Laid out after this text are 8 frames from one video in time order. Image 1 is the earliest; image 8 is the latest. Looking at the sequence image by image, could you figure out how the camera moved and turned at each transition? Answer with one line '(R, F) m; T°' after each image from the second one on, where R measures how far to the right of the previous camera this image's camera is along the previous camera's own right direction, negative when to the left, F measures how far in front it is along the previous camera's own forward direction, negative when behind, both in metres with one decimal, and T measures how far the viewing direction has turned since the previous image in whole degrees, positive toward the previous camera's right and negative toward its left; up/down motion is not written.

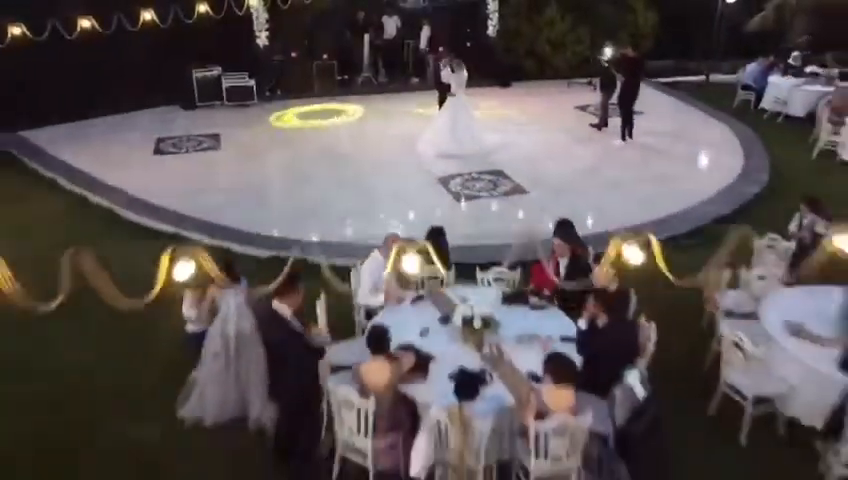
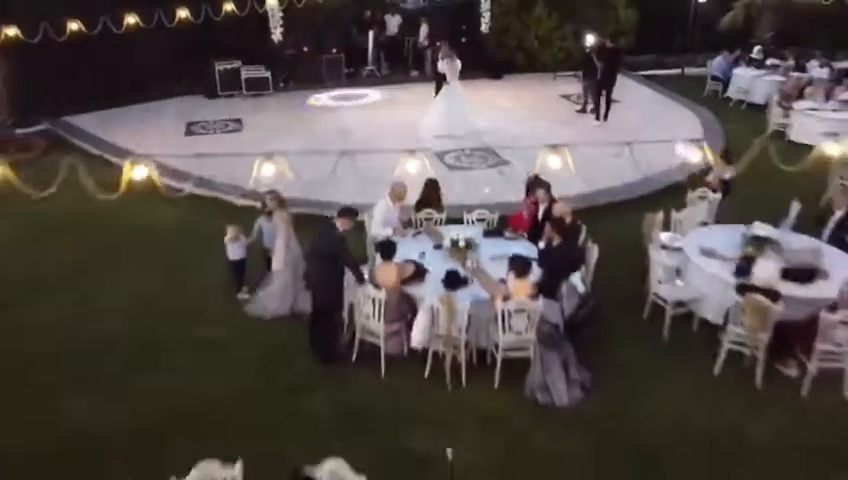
(0.0, -1.6) m; 0°
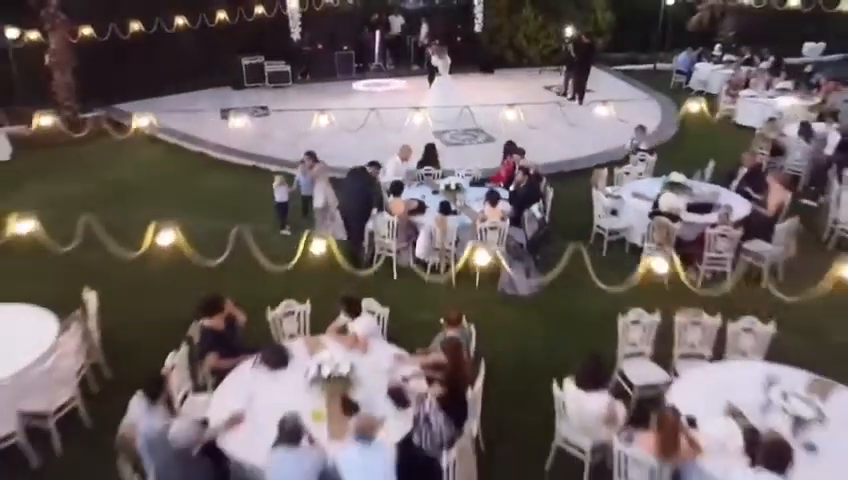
(0.0, -2.4) m; 0°
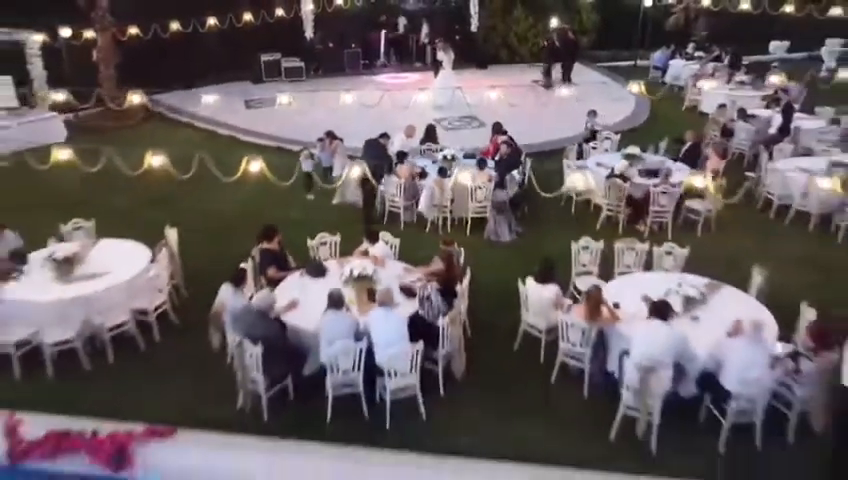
(0.0, -2.1) m; 0°
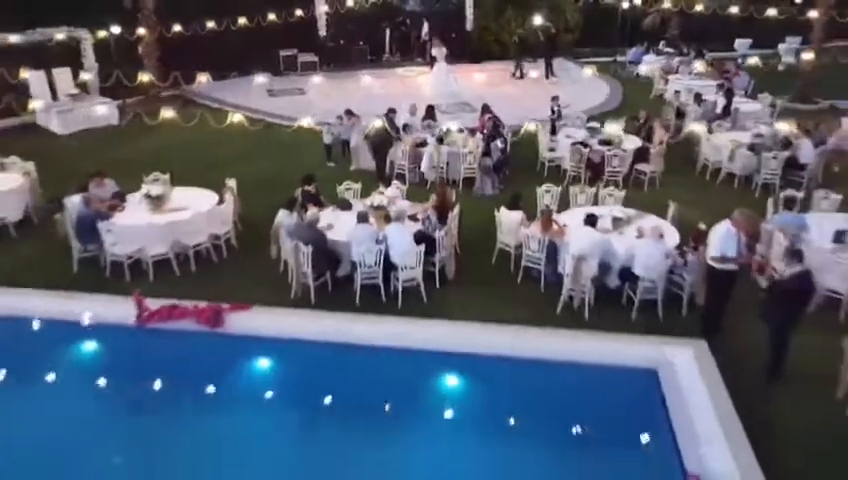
(0.0, -2.6) m; 0°
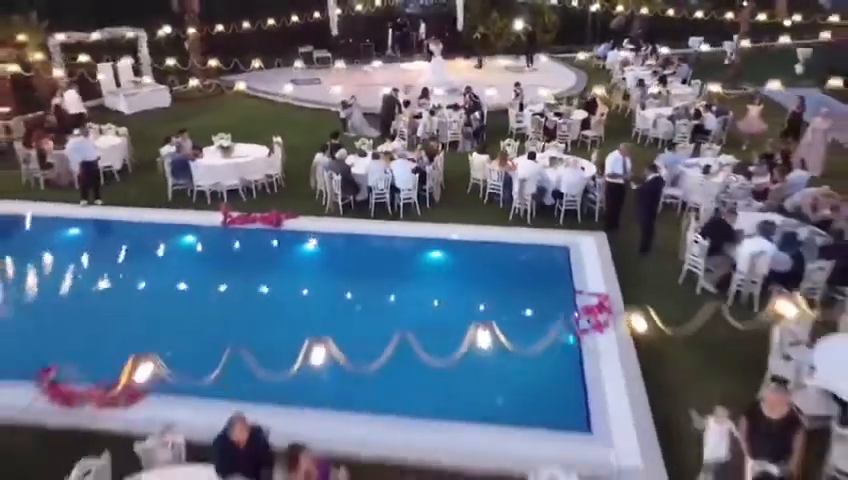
(+0.1, -4.1) m; 0°
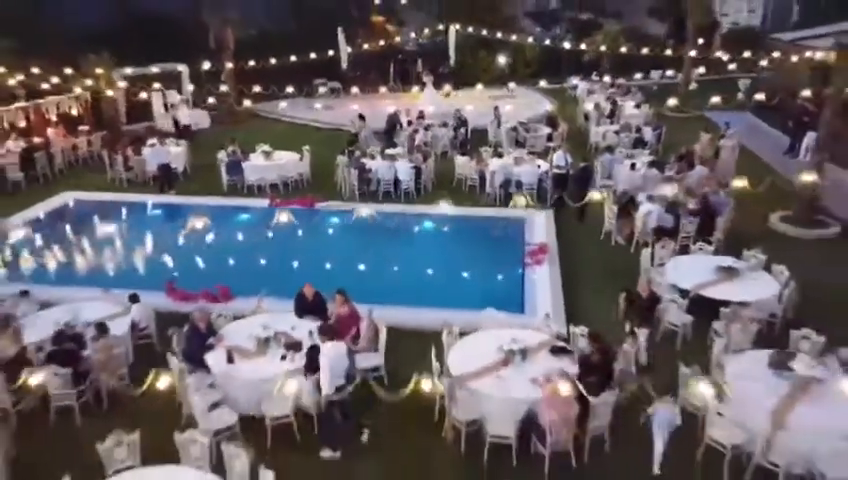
(+0.1, -4.2) m; 0°
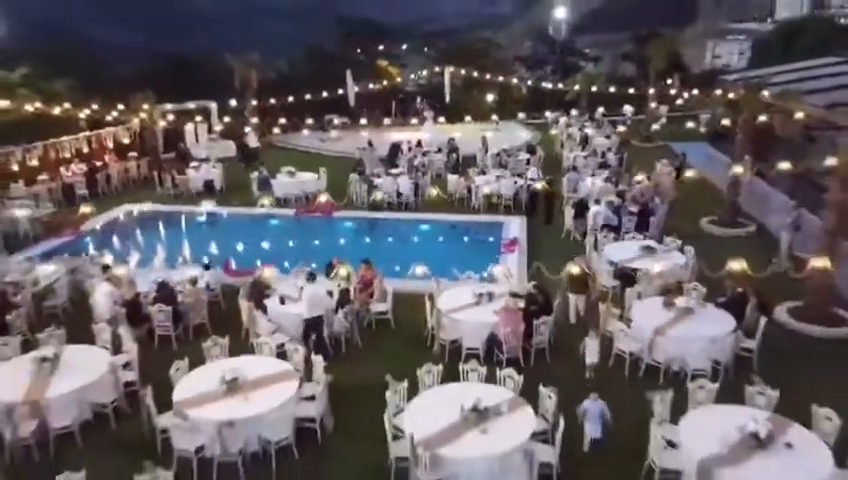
(+0.1, -3.7) m; 0°
